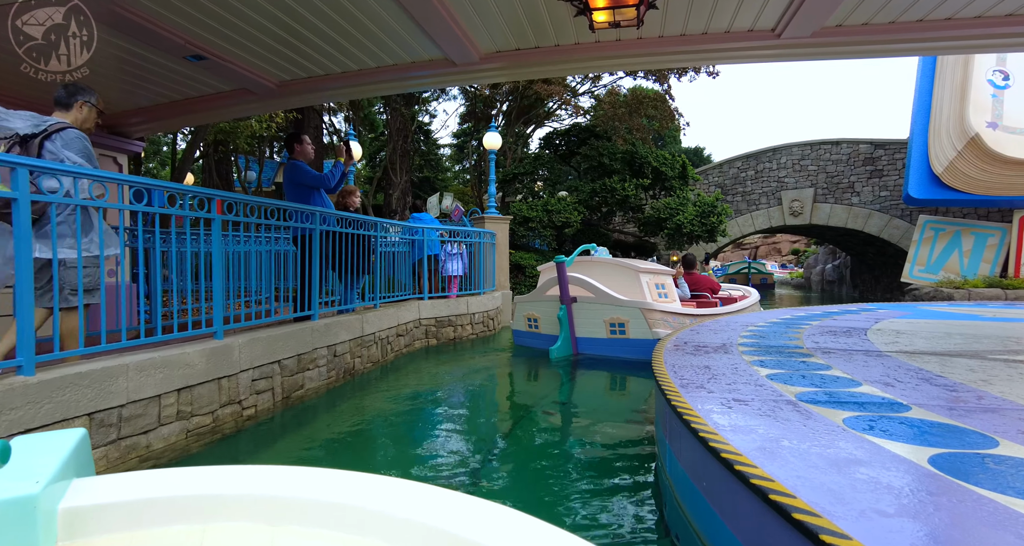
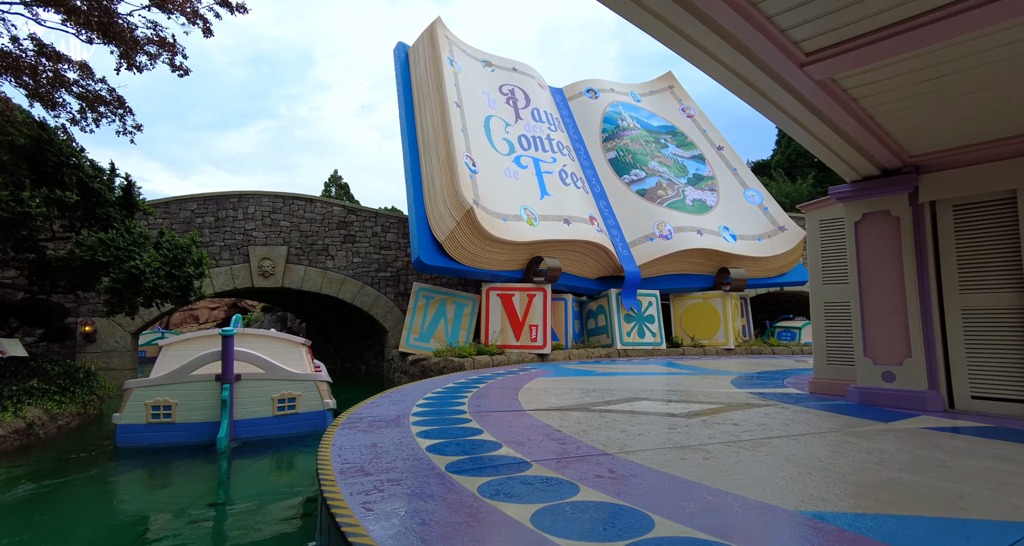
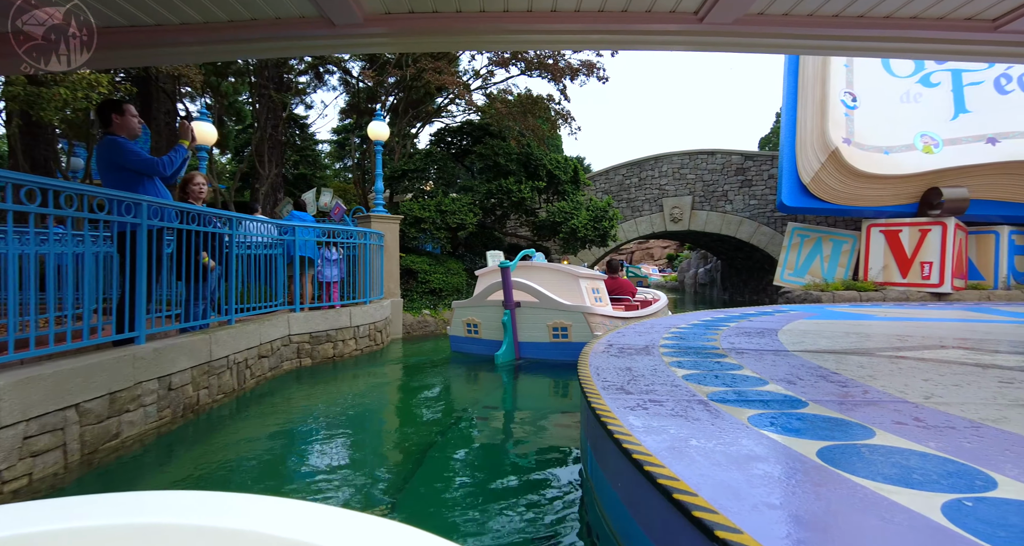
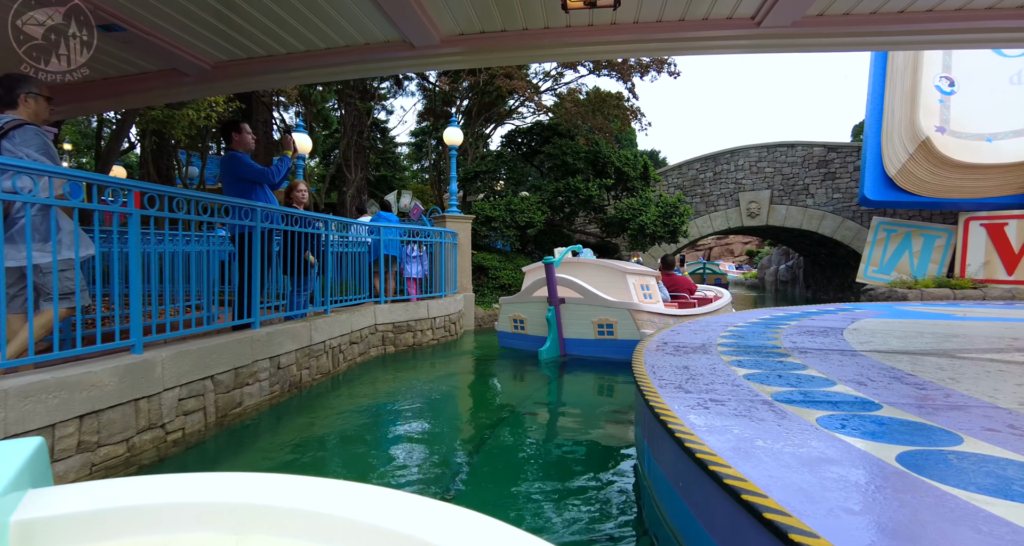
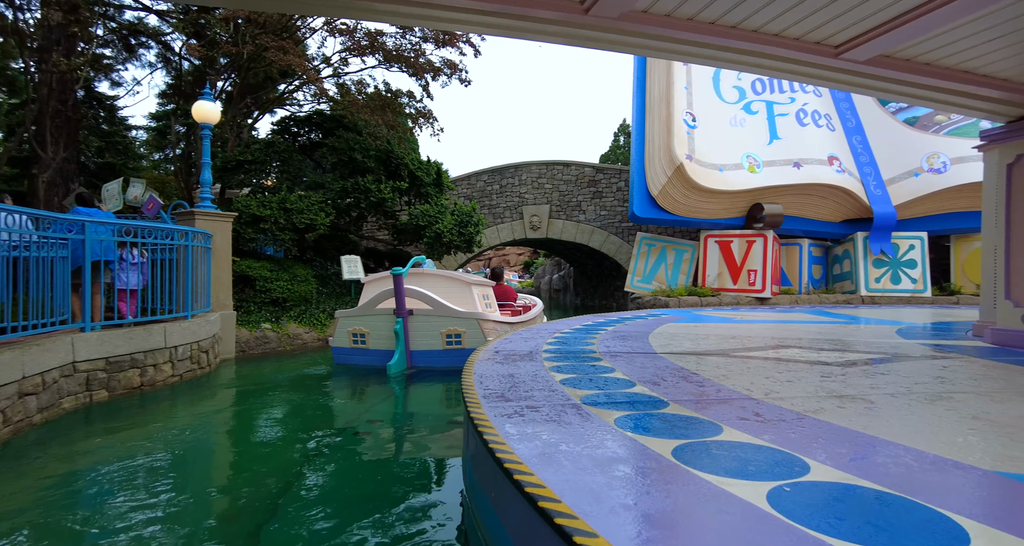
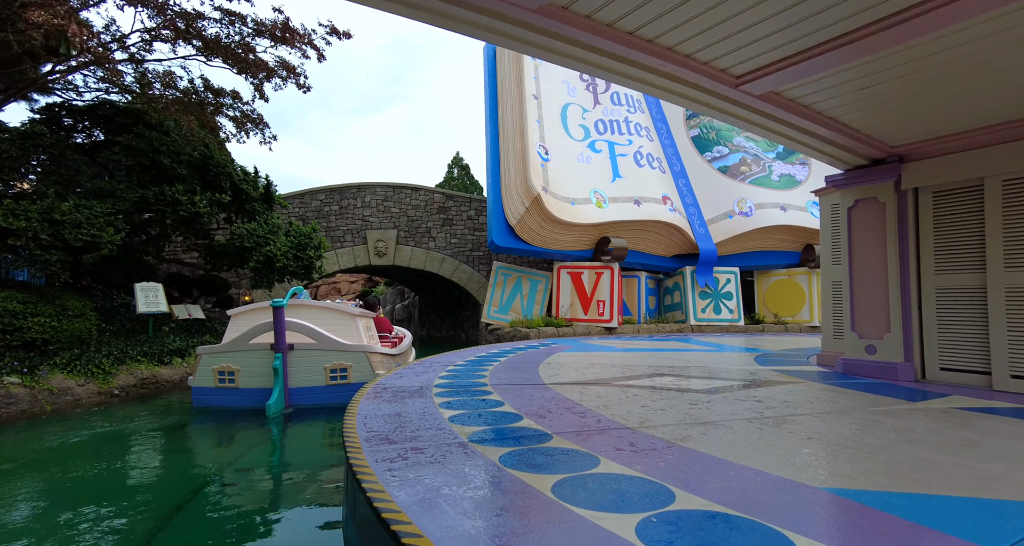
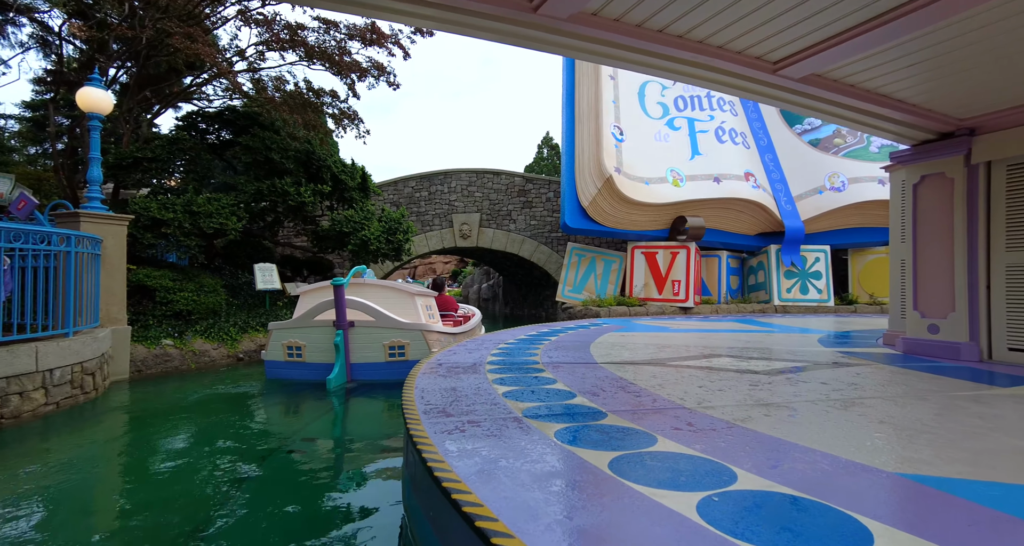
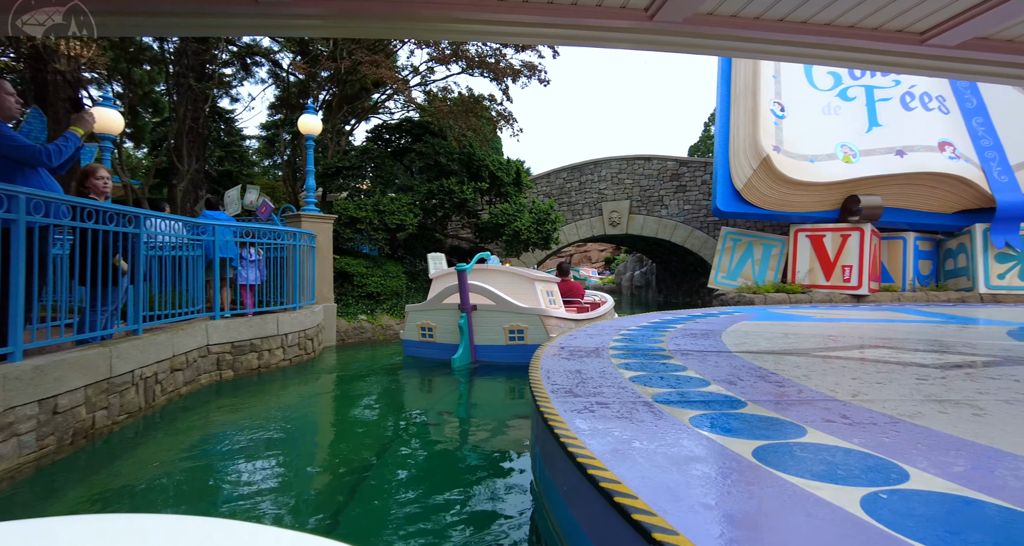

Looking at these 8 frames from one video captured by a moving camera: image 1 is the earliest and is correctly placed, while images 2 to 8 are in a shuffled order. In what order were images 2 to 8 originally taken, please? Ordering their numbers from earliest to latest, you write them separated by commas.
4, 3, 8, 5, 7, 6, 2
